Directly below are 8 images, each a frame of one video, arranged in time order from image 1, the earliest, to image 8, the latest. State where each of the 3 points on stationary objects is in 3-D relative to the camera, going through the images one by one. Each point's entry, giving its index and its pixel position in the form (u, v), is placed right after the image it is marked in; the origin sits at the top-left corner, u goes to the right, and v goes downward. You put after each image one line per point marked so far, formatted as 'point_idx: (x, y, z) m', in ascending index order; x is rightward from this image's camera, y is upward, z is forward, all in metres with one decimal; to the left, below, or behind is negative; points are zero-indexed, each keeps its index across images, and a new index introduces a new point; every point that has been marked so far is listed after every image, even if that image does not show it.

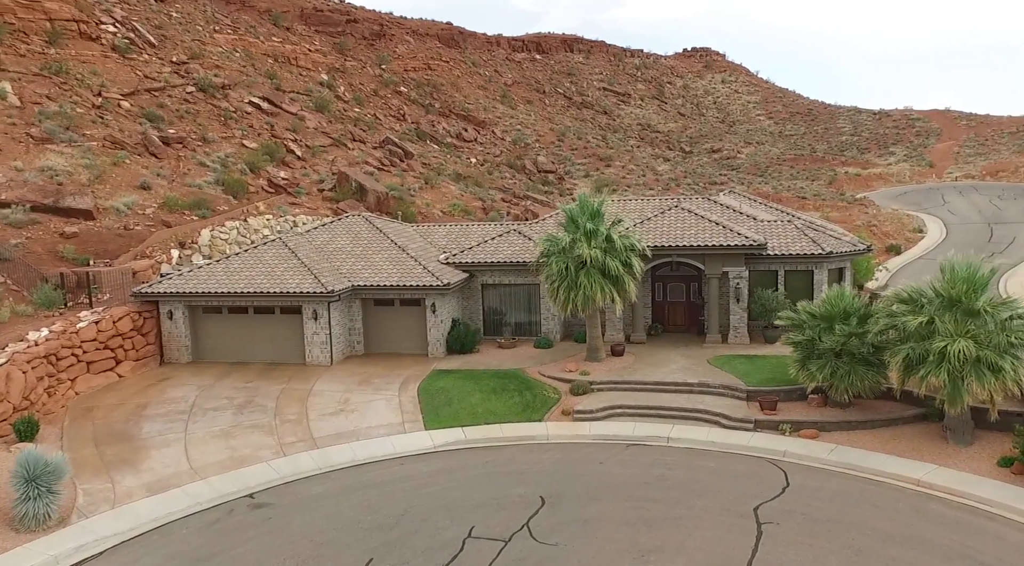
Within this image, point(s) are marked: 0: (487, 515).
0: (-1.2, -4.1, +16.0) m
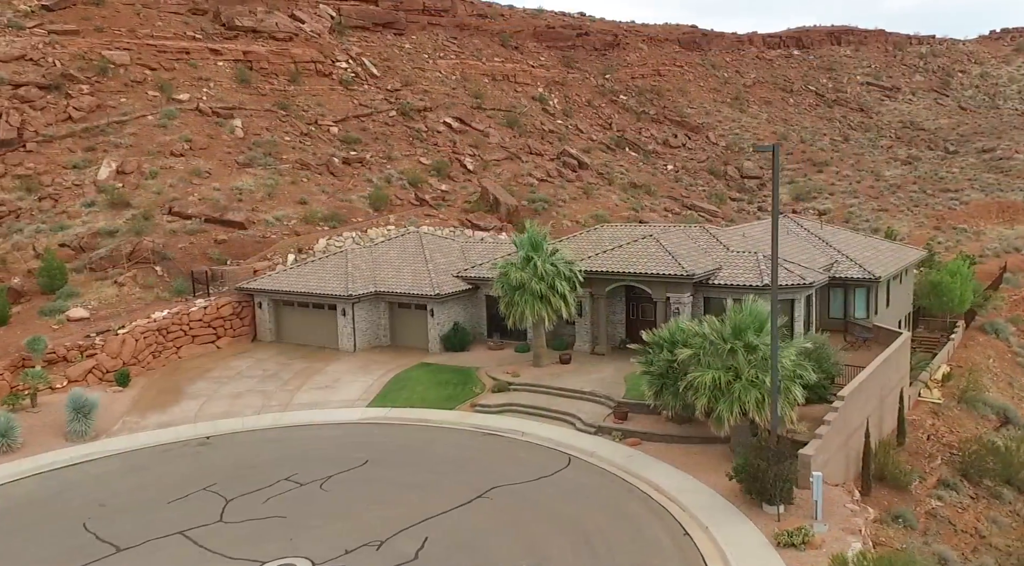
0: (-2.8, -4.2, +16.4) m
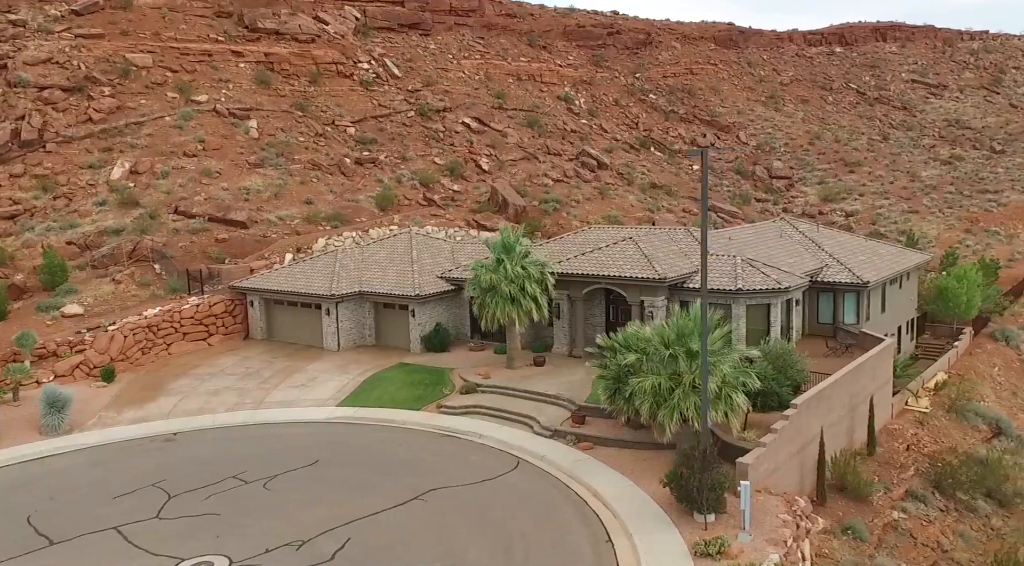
0: (-4.1, -4.2, +16.6) m
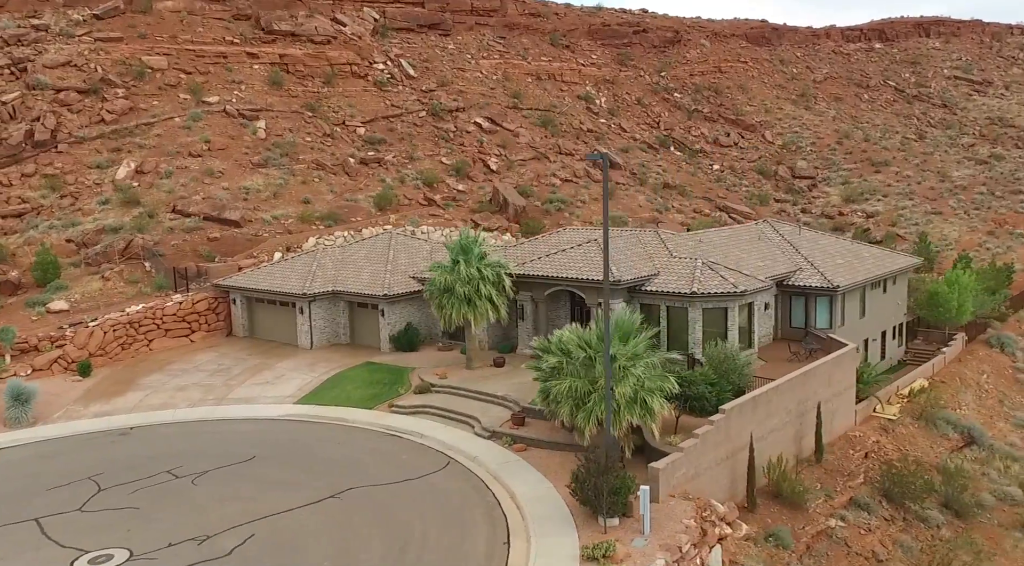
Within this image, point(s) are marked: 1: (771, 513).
0: (-5.7, -4.2, +17.0) m
1: (+5.8, -5.1, +18.4) m
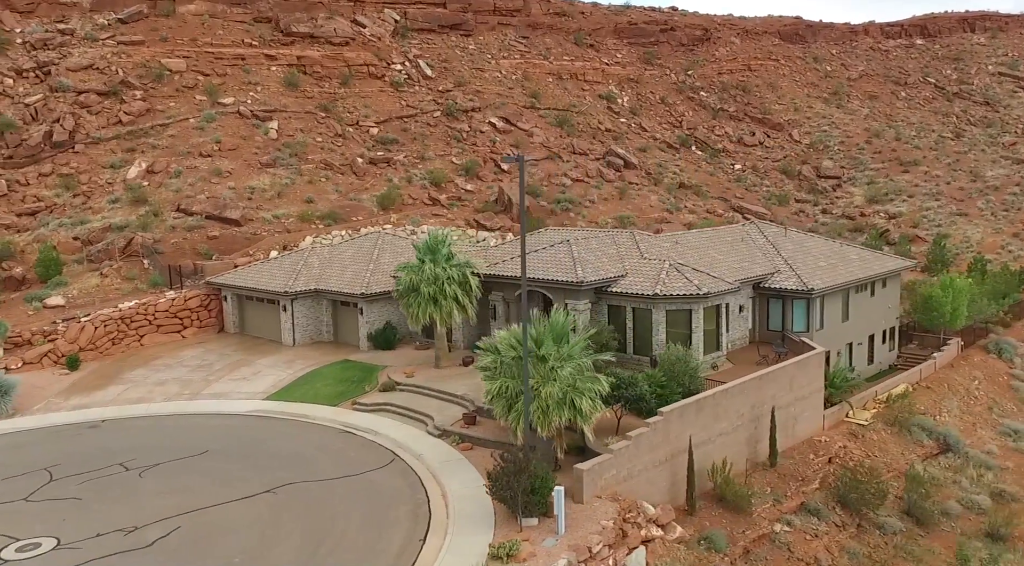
0: (-7.1, -4.2, +17.6) m
1: (+4.4, -5.2, +18.3) m
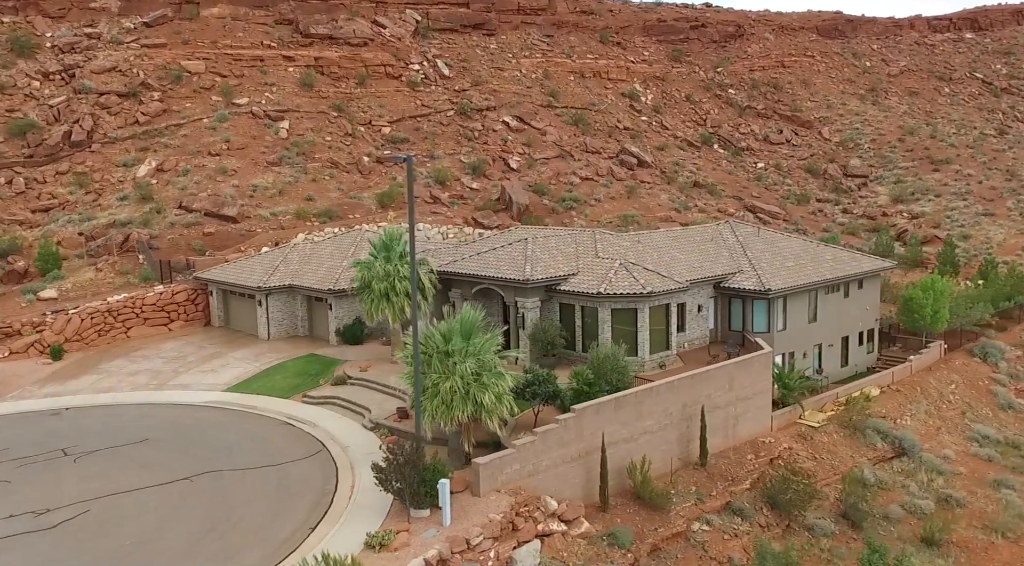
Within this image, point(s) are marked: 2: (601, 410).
0: (-9.0, -4.1, +18.5) m
1: (+2.5, -5.2, +18.5) m
2: (+2.0, -2.9, +18.6) m
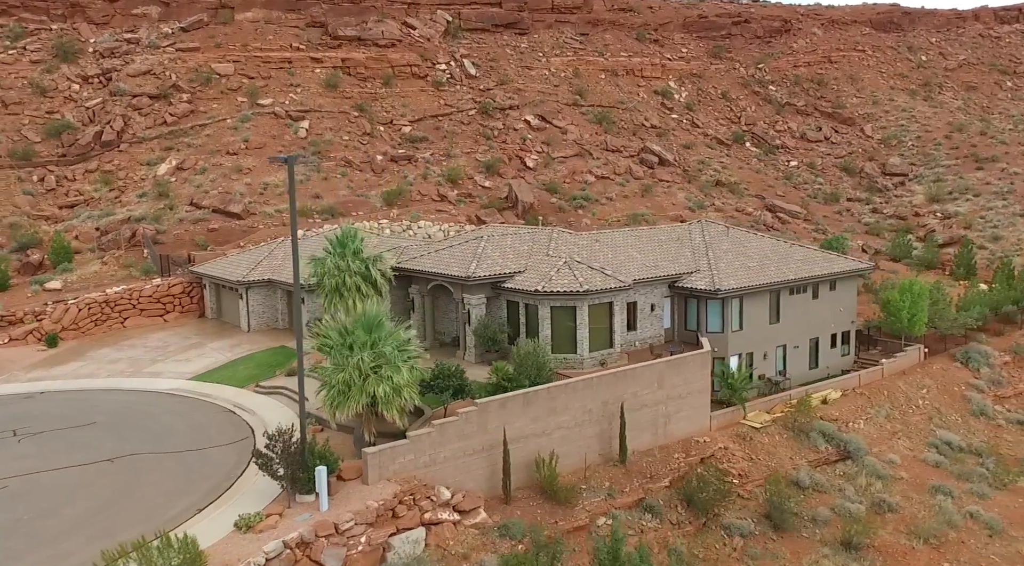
0: (-11.1, -3.9, +19.9) m
1: (+0.4, -5.1, +18.9) m
2: (-0.1, -2.8, +19.1) m
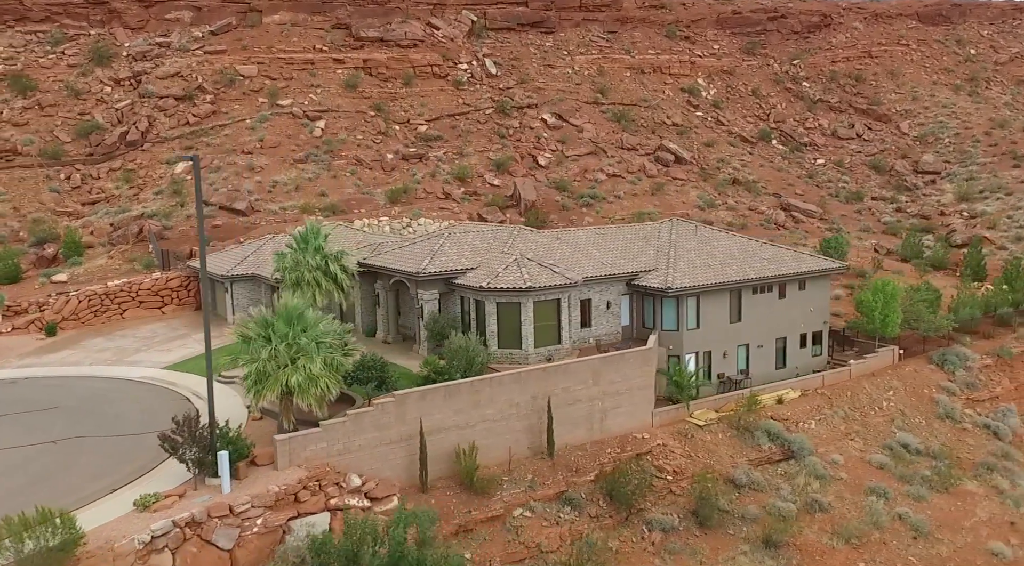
0: (-13.0, -3.7, +21.4) m
1: (-1.6, -5.0, +19.5) m
2: (-2.0, -2.7, +19.8) m
